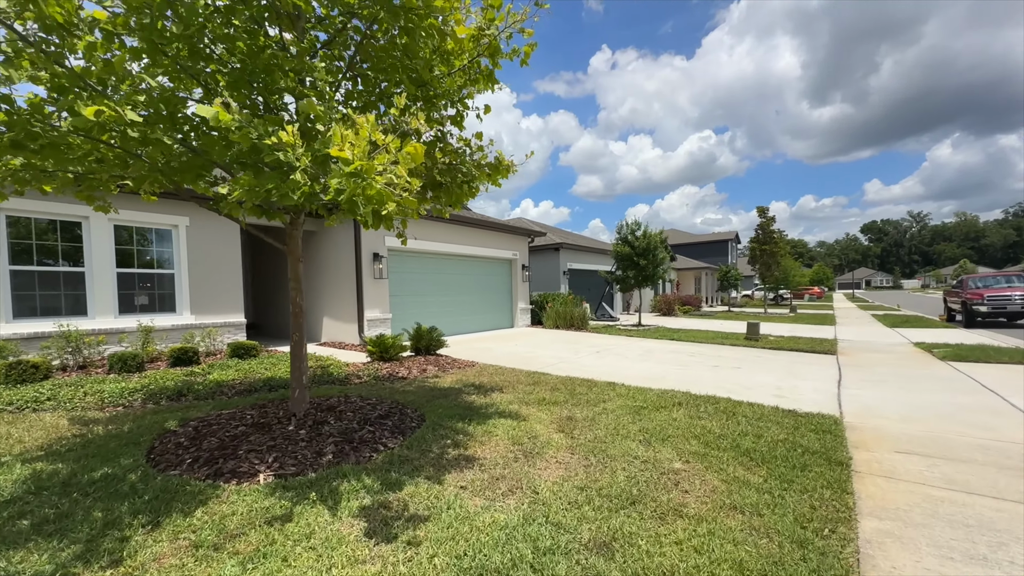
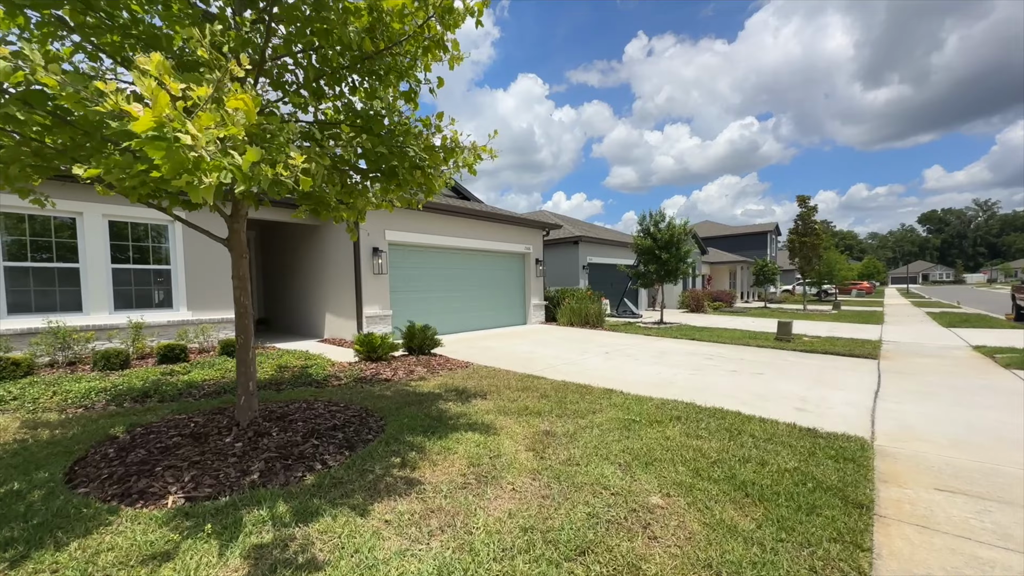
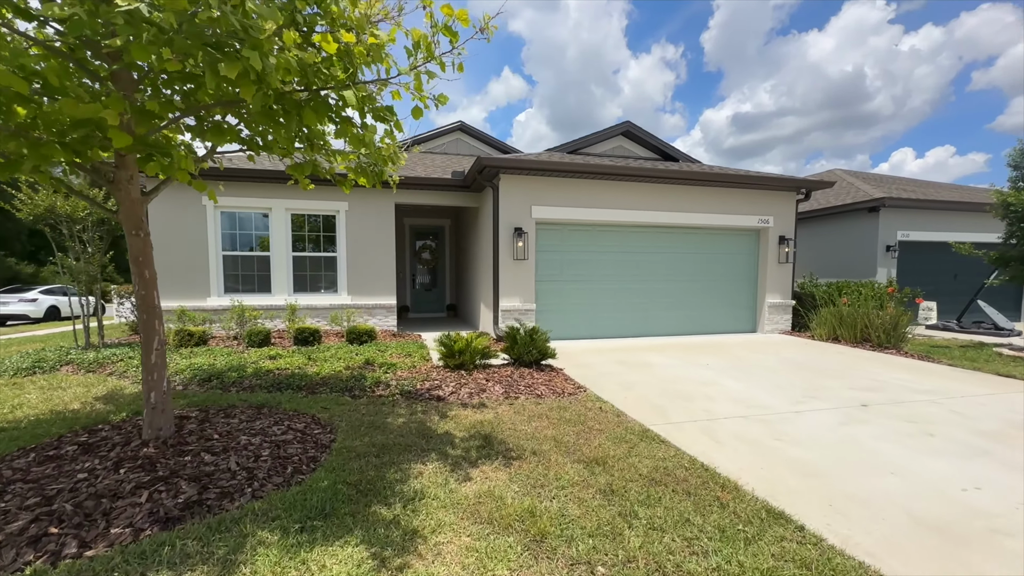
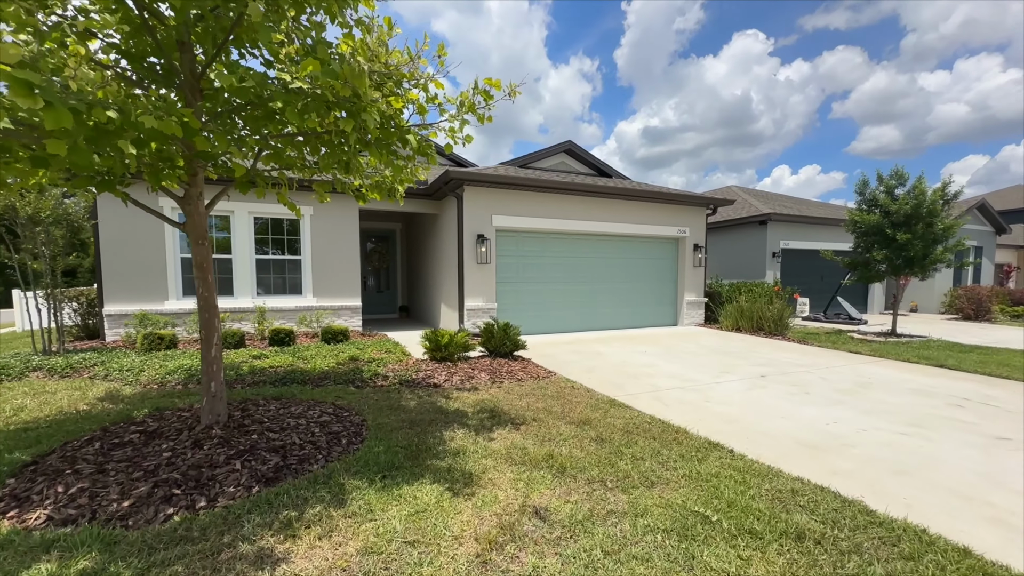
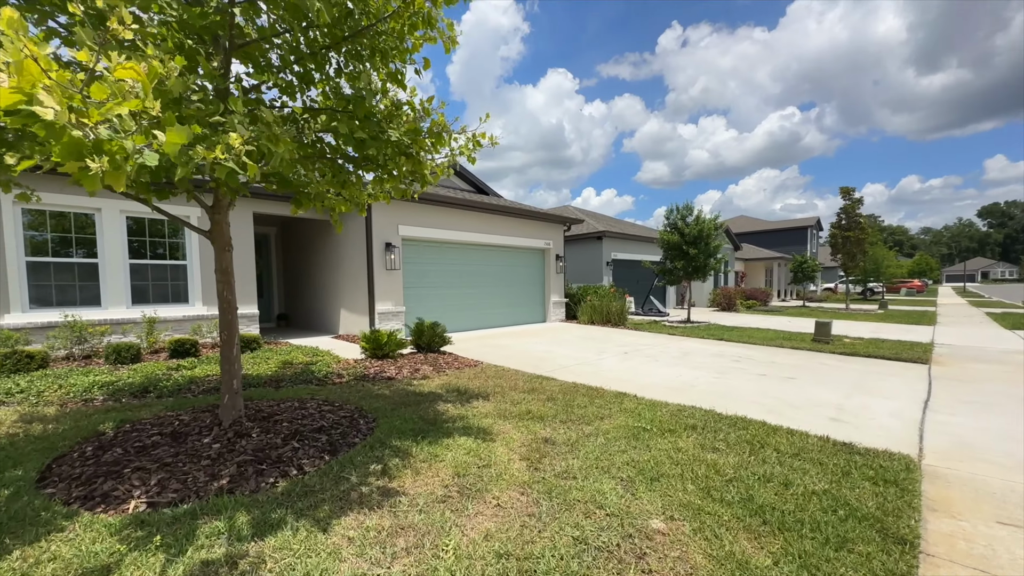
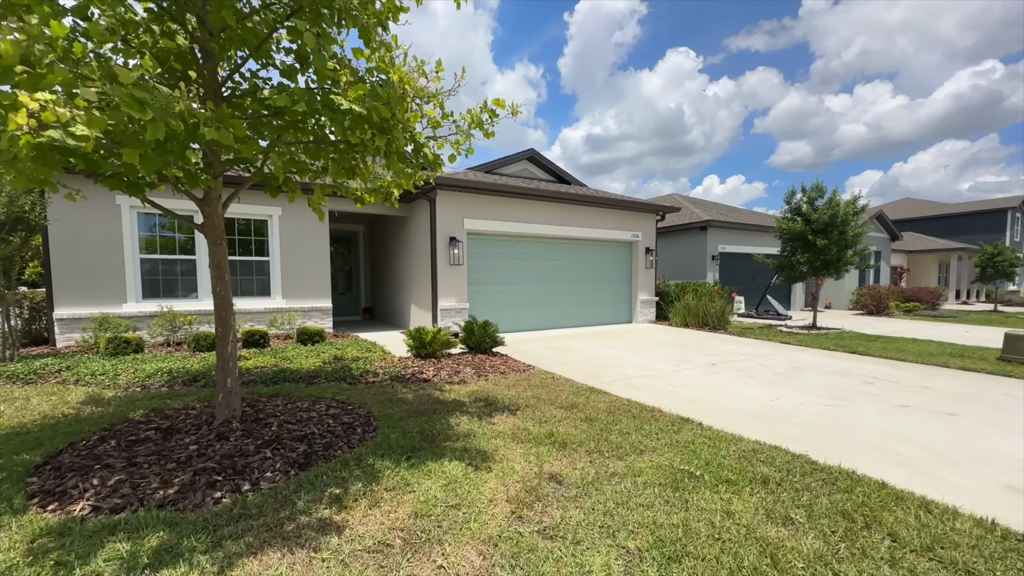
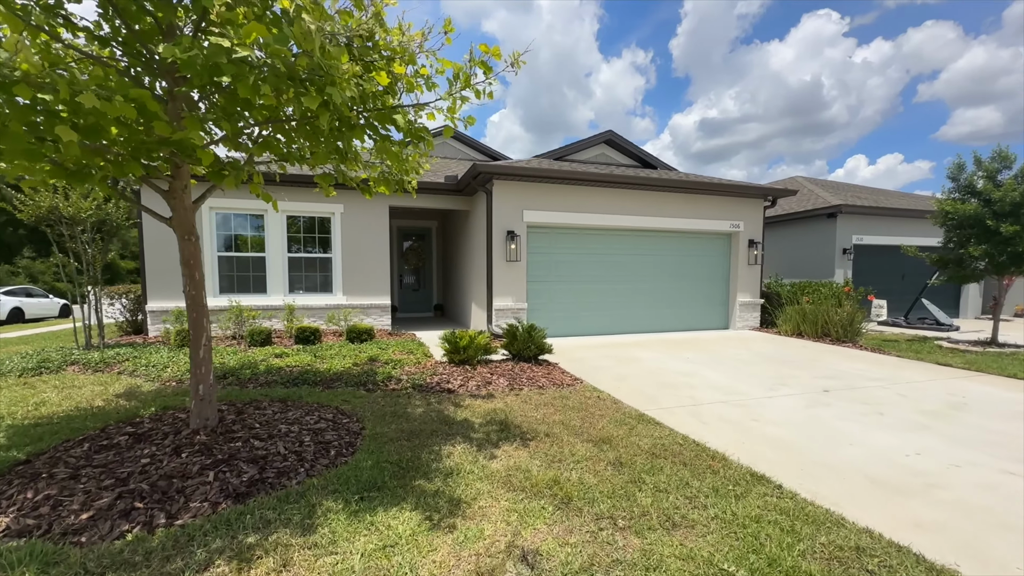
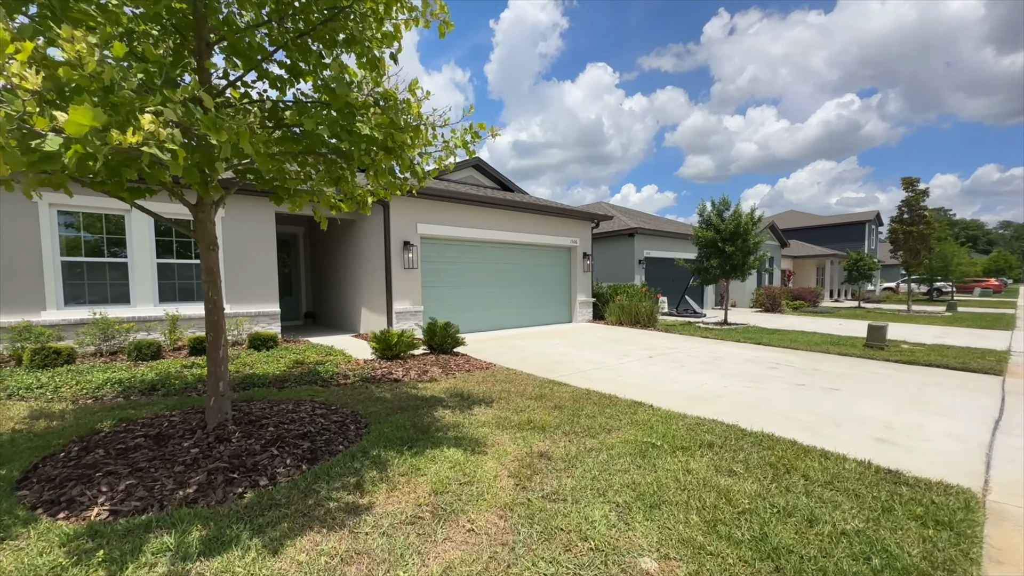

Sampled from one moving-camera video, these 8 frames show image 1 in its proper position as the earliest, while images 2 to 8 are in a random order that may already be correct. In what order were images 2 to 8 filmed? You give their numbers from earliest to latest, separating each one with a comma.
2, 5, 8, 6, 4, 7, 3
